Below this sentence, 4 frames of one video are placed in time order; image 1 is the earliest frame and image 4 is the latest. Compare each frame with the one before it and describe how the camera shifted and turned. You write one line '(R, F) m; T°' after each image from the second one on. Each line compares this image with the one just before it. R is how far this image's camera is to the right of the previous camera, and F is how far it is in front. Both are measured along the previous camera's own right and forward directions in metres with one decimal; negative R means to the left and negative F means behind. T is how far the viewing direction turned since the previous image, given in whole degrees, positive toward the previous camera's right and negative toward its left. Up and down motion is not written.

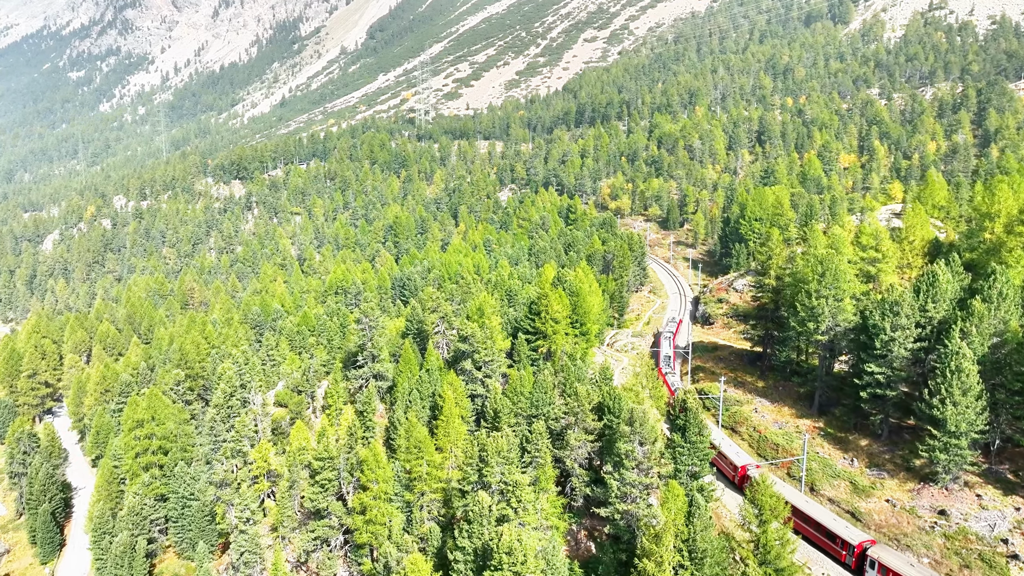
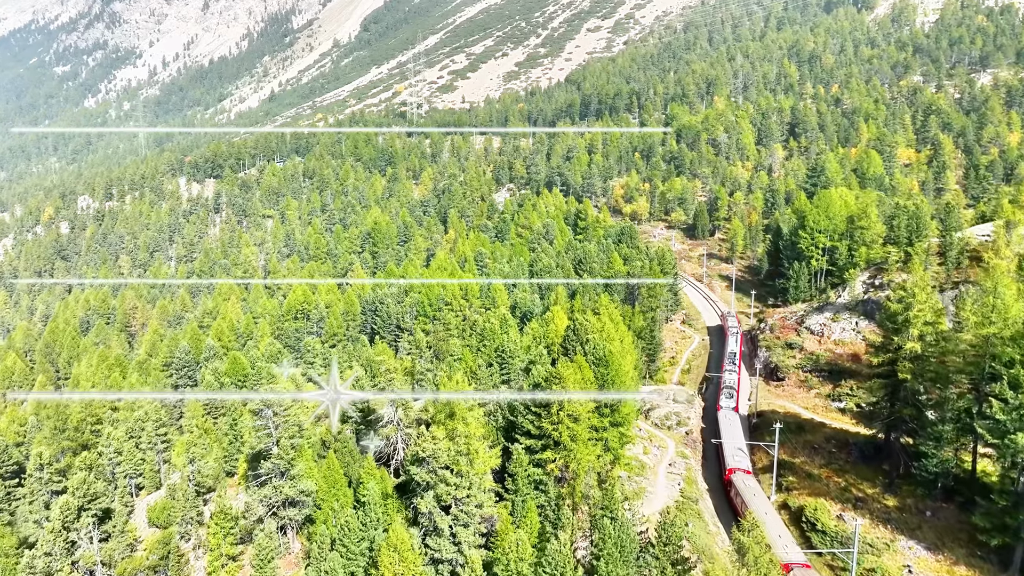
(+0.6, +23.9) m; 0°
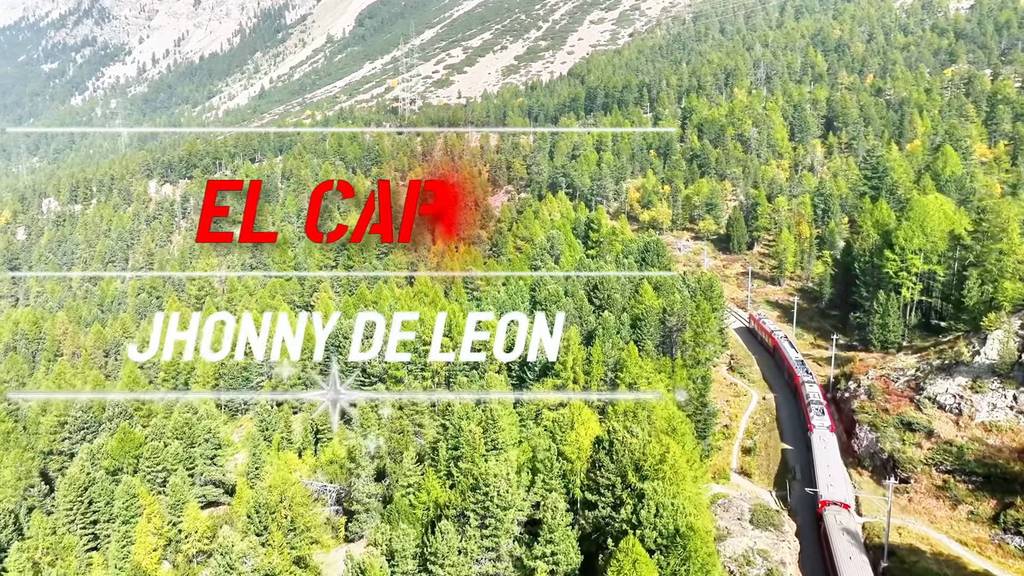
(+0.5, +20.8) m; 0°
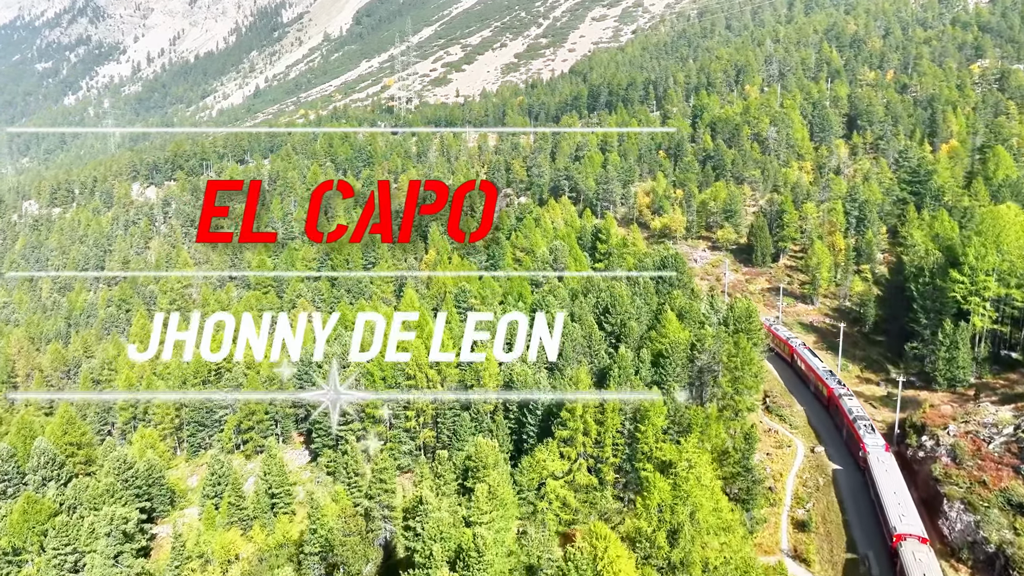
(+0.3, +10.4) m; 0°
